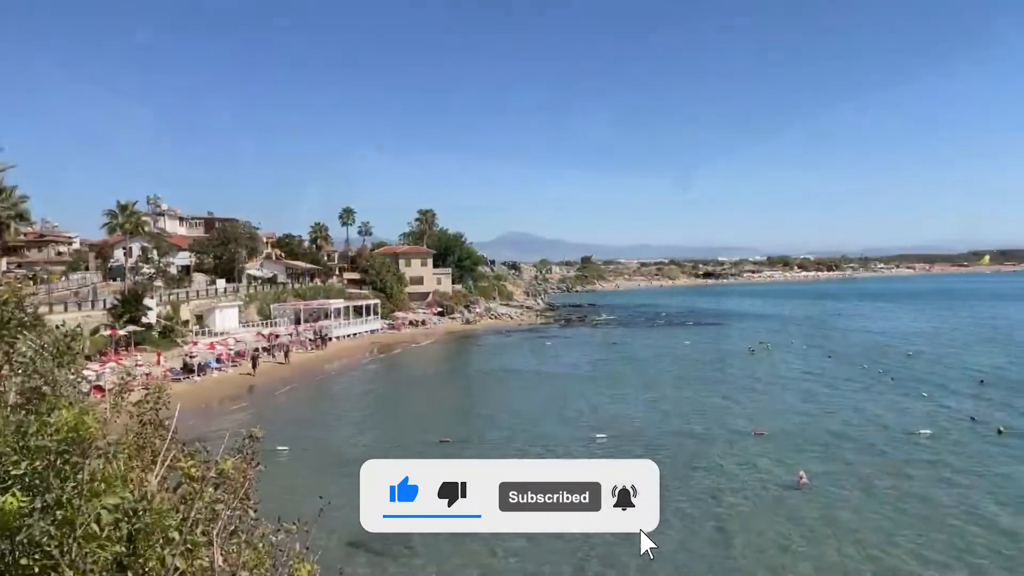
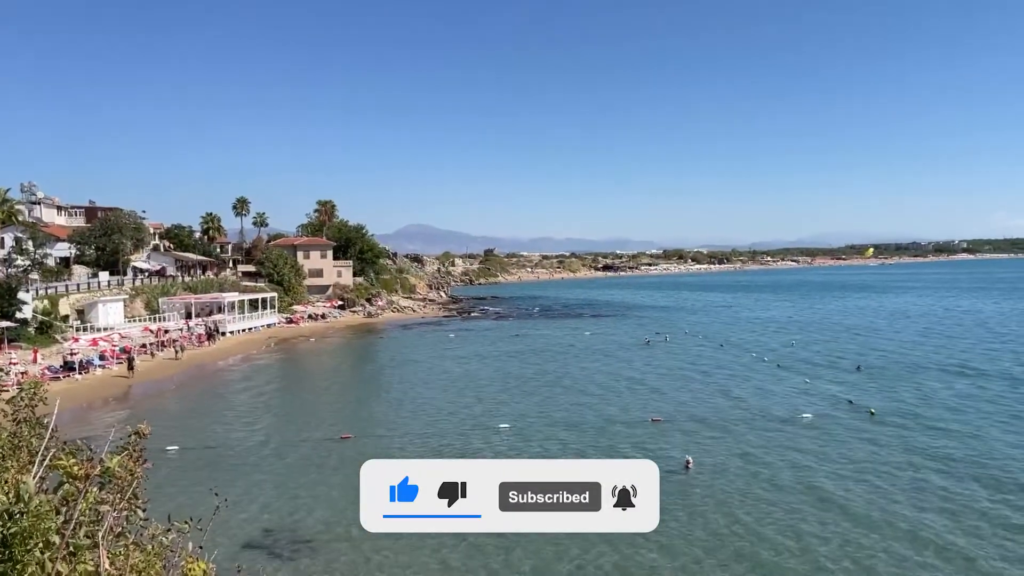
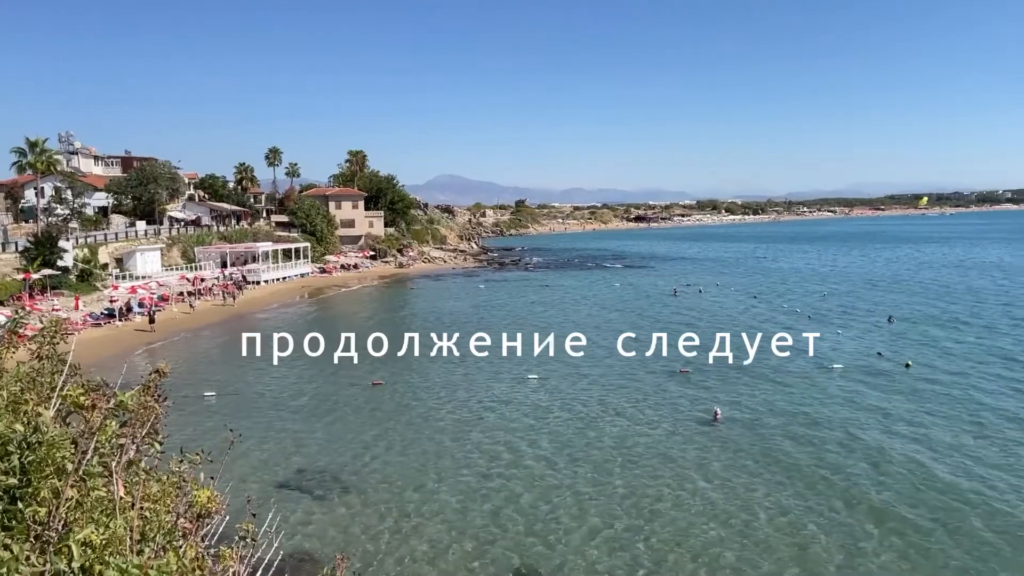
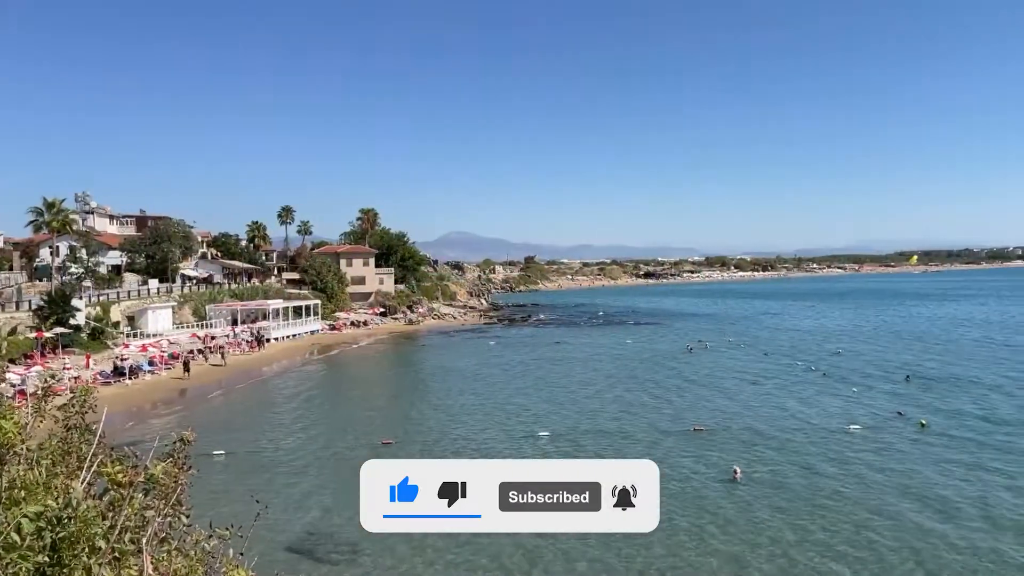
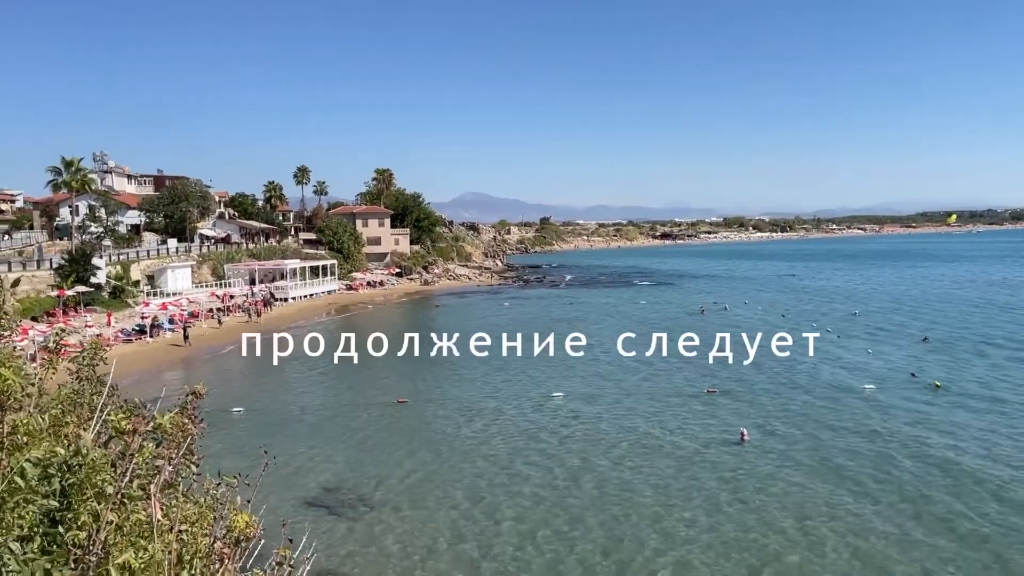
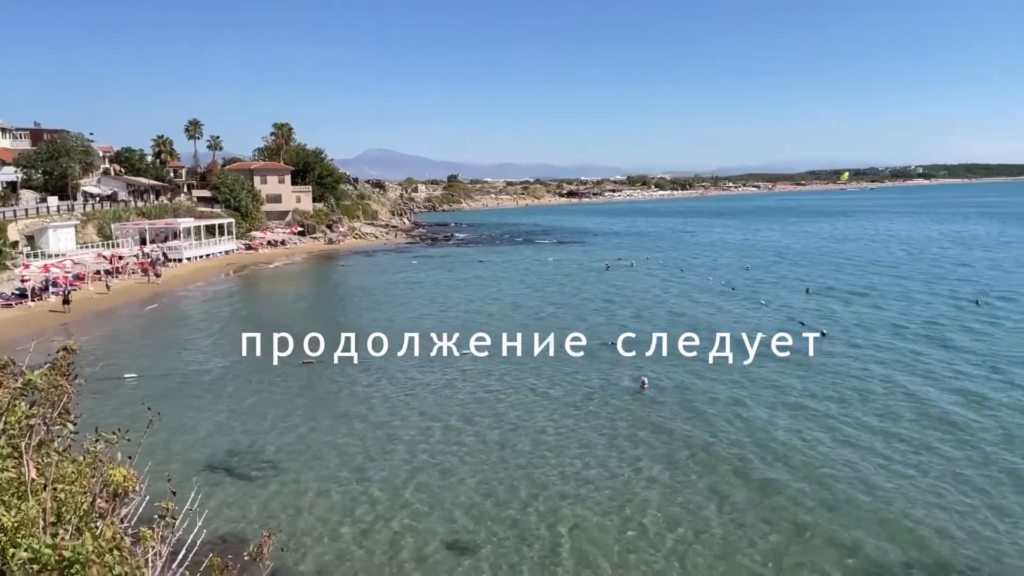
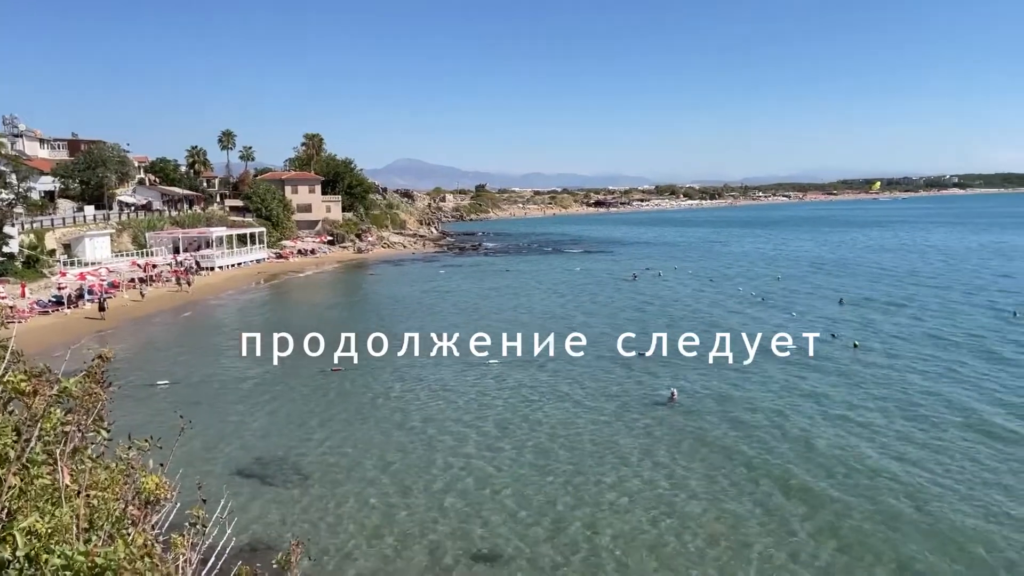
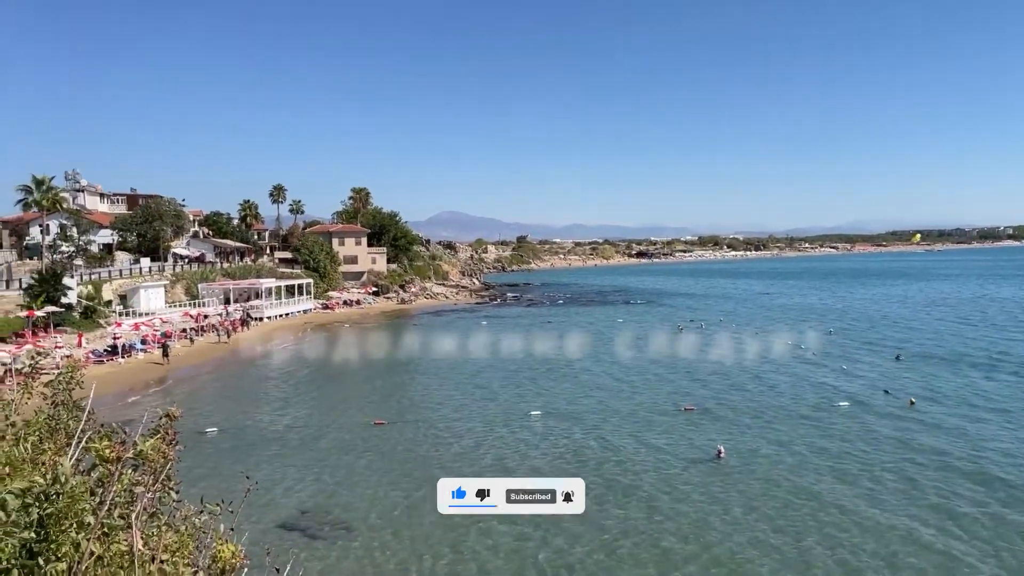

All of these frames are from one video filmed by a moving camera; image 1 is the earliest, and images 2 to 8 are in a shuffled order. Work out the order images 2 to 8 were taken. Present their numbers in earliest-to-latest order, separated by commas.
4, 2, 8, 5, 3, 7, 6
